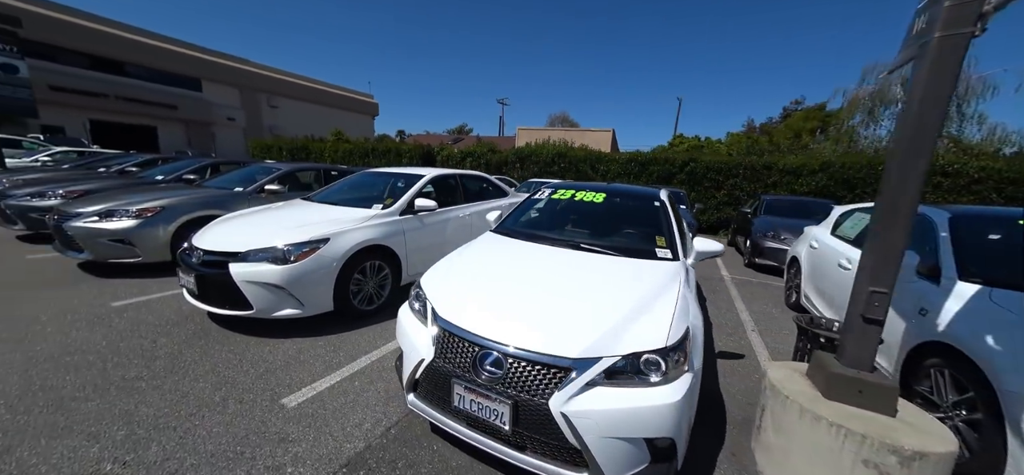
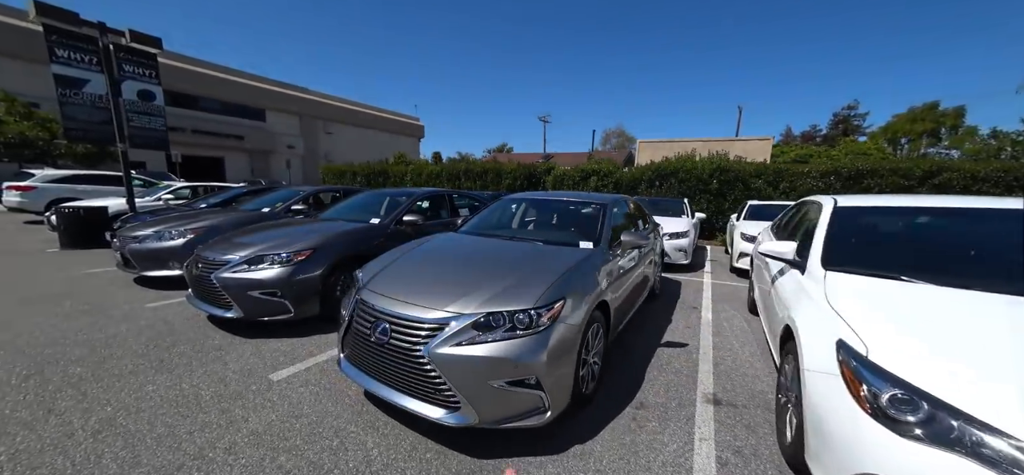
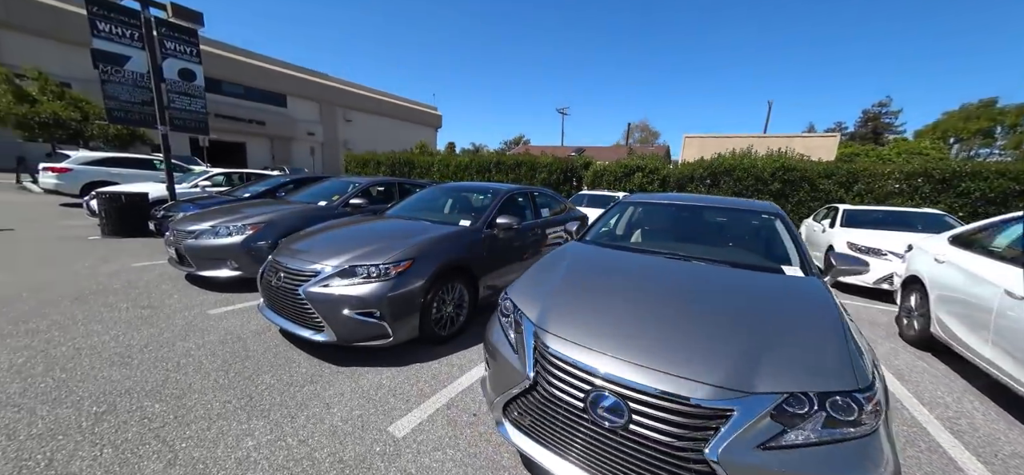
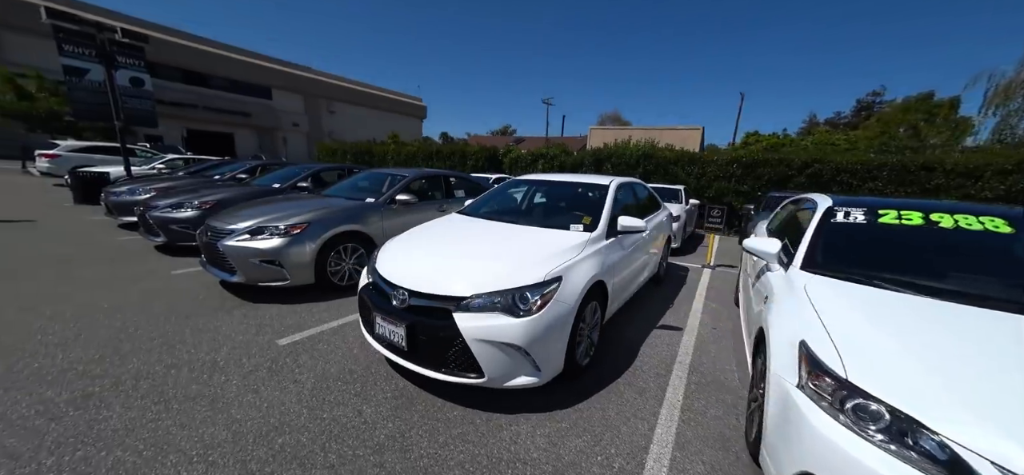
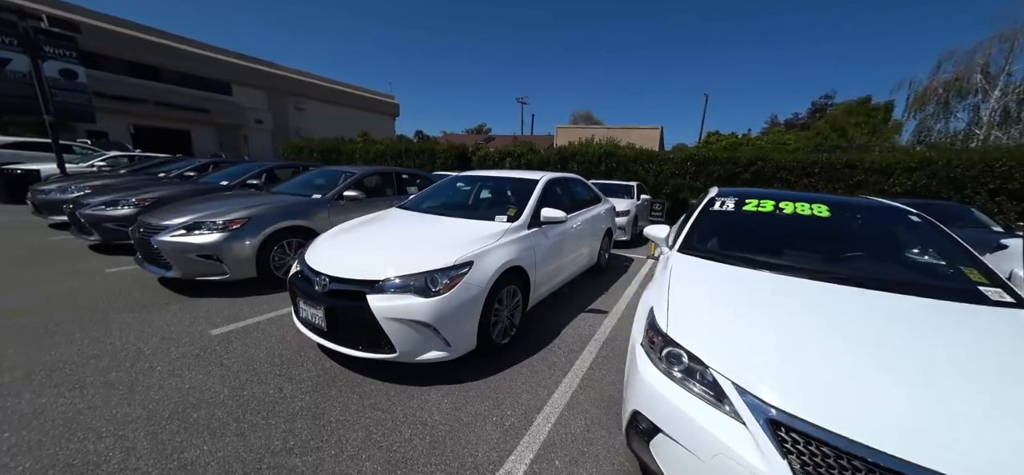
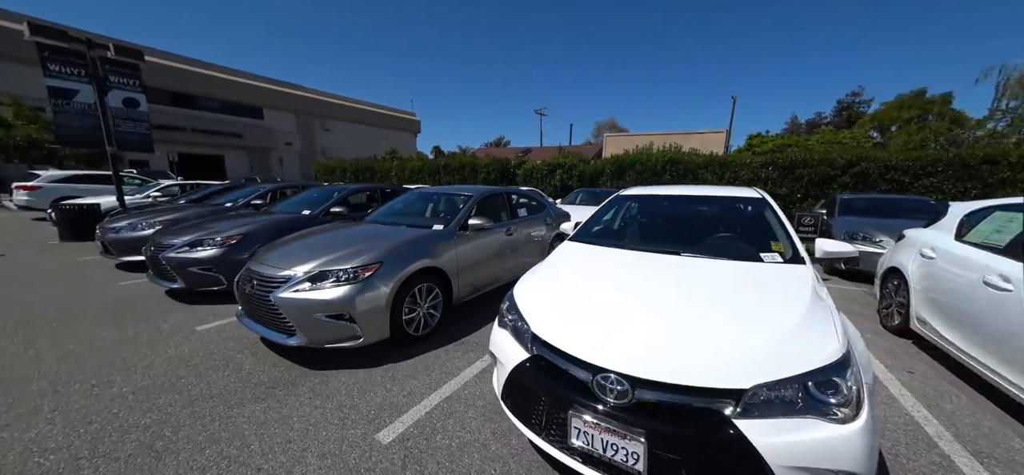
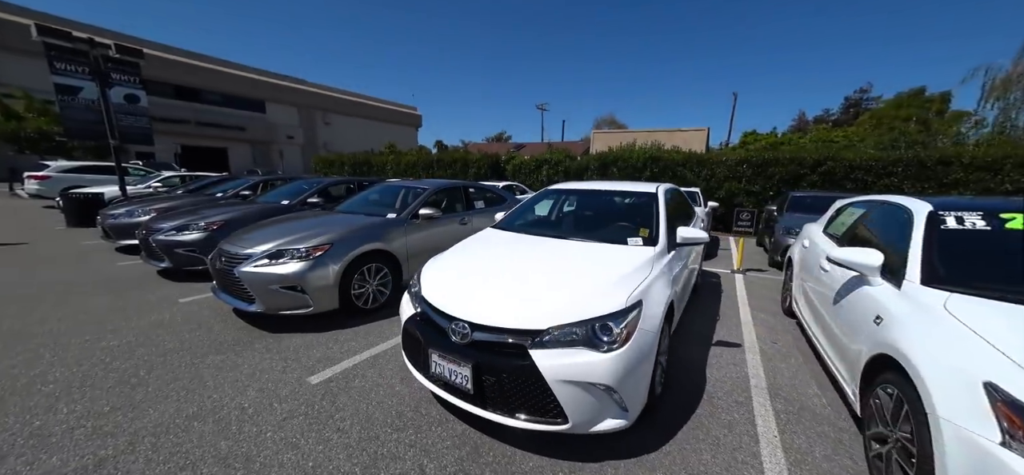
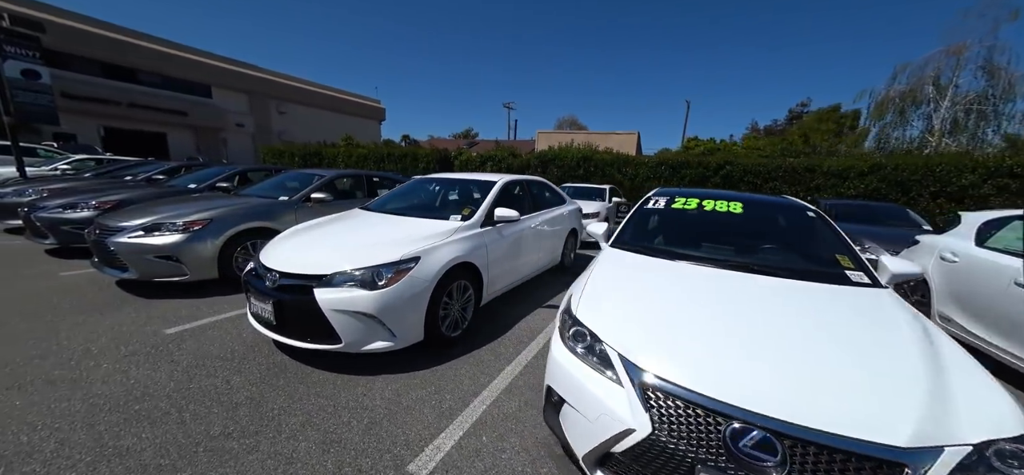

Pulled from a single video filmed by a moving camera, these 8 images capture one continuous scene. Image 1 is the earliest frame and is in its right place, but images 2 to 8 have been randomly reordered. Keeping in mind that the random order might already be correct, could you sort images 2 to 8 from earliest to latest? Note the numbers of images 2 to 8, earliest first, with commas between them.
8, 5, 4, 7, 6, 2, 3
